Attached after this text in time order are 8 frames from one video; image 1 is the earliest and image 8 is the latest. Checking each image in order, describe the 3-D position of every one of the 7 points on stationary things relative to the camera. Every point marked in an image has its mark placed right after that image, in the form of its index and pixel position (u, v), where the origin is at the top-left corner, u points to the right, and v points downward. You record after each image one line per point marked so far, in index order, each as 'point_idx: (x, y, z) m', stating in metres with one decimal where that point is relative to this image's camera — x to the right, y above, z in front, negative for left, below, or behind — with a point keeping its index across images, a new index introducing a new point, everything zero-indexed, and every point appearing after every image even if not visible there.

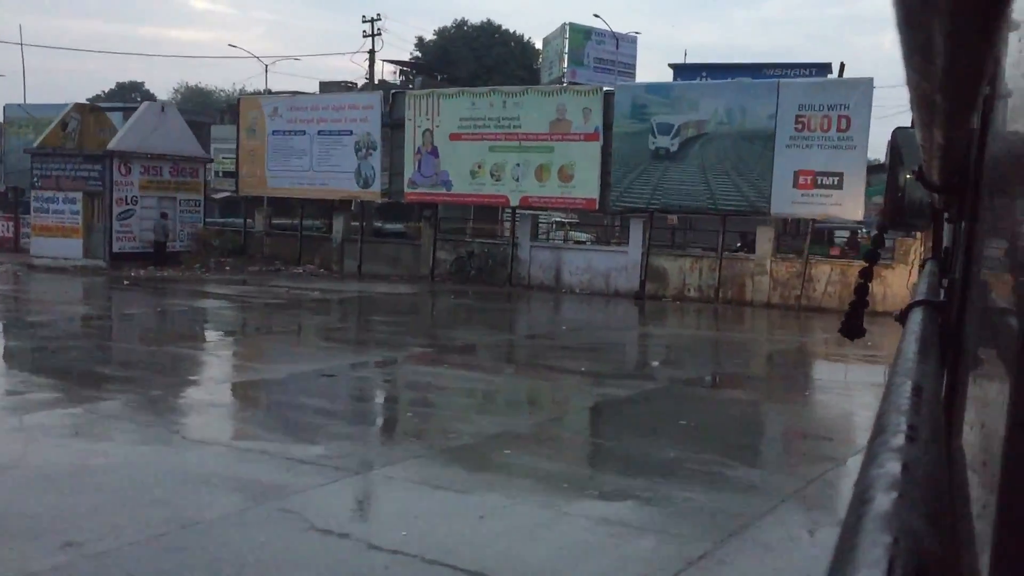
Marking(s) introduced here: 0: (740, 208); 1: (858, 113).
0: (+4.5, +1.6, +18.3) m
1: (+6.4, +3.3, +17.1) m
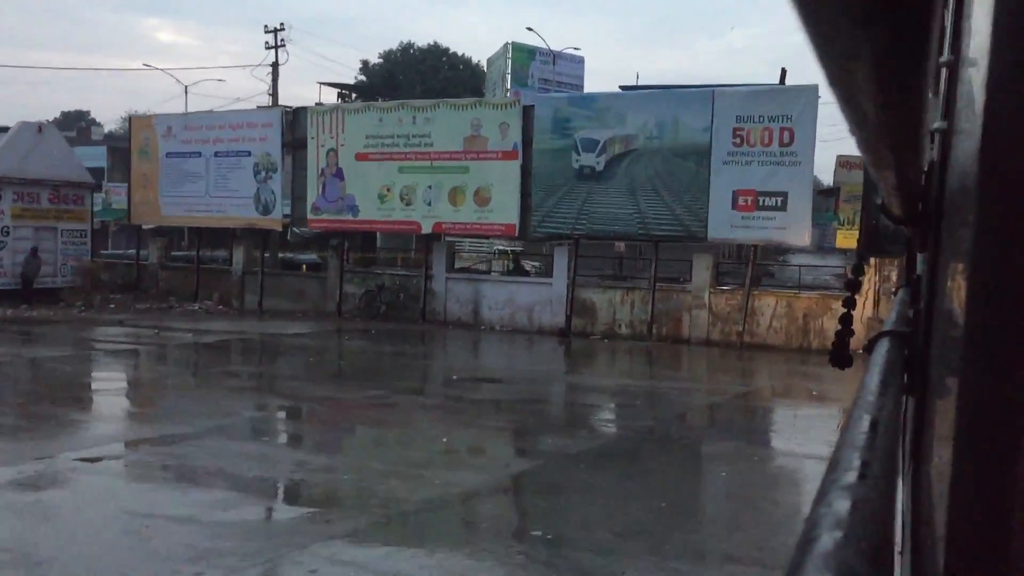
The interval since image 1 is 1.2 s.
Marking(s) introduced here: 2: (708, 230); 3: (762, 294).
0: (+2.8, +1.0, +16.2) m
1: (+4.8, +2.7, +15.2) m
2: (+3.4, +1.0, +16.0) m
3: (+4.3, -0.1, +15.9) m
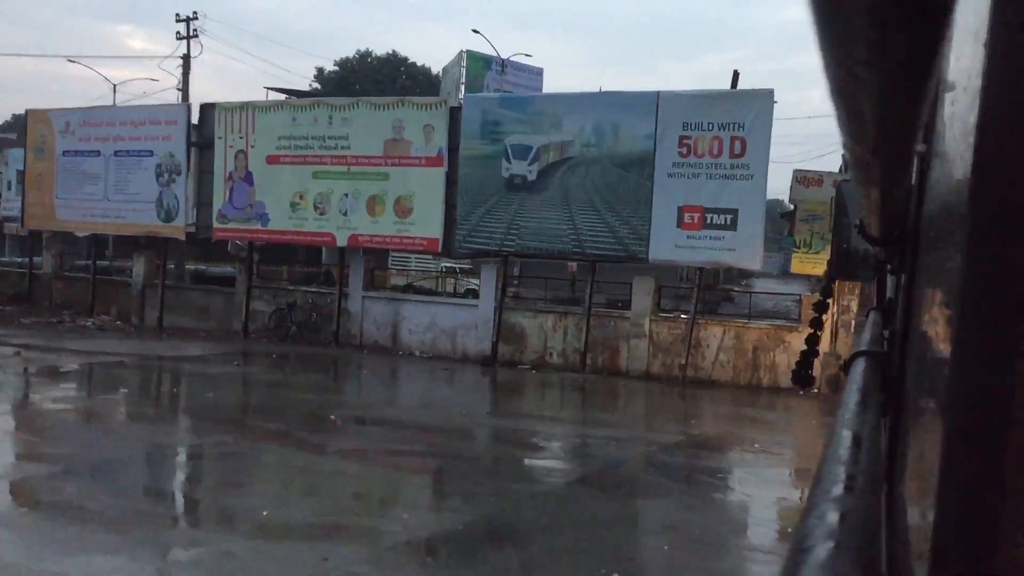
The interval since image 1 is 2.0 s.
0: (+1.6, +0.6, +14.4) m
1: (+3.6, +2.3, +13.5) m
2: (+2.1, +0.6, +14.2) m
3: (+3.0, -0.5, +14.2) m
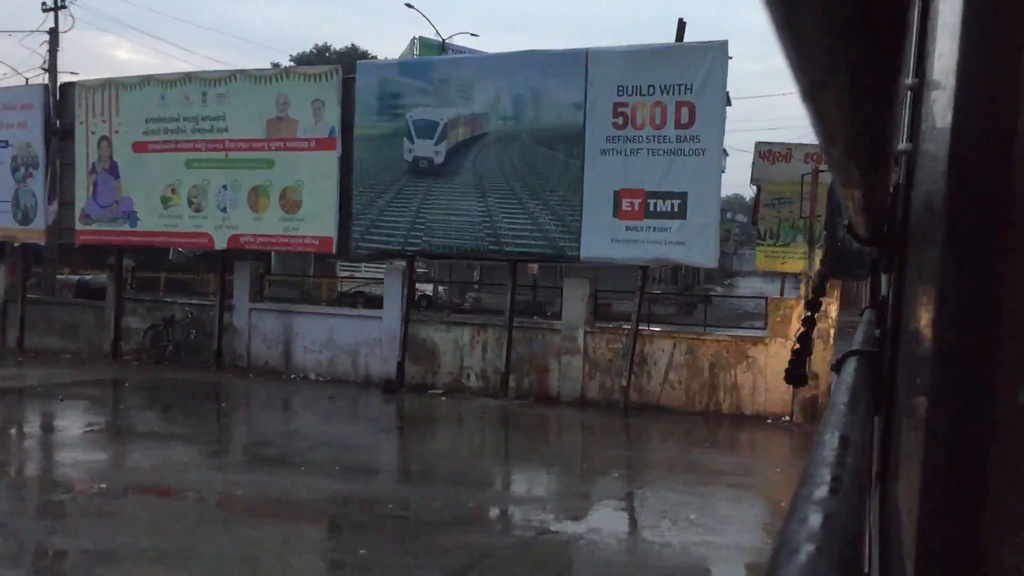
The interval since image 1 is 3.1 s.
0: (+0.3, +0.5, +11.7) m
1: (+2.3, +2.2, +10.8) m
2: (+0.8, +0.5, +11.5) m
3: (+1.8, -0.6, +11.4) m
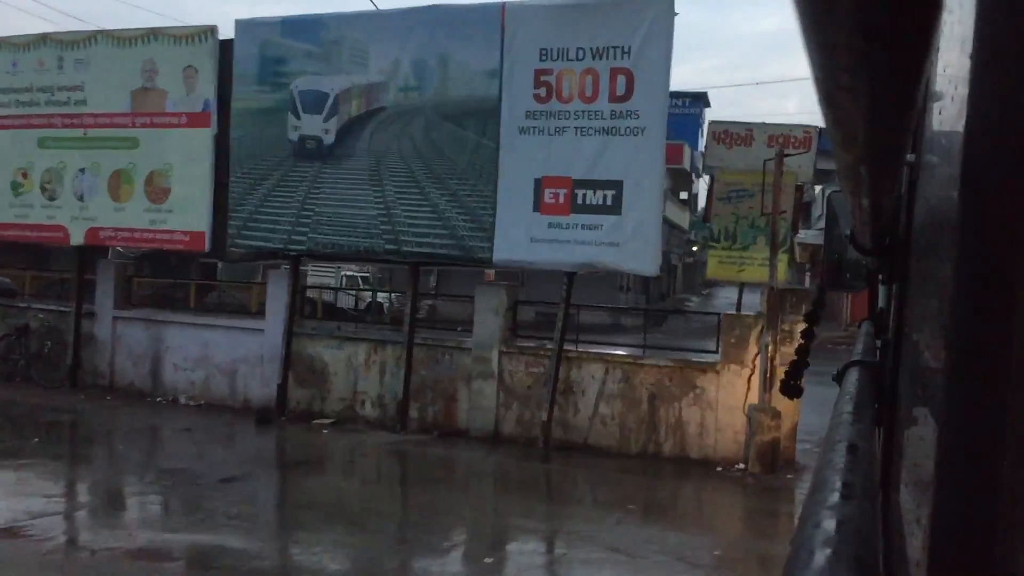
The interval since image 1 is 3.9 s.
0: (-0.7, +0.4, +9.5) m
1: (+1.3, +2.1, +8.7) m
2: (-0.2, +0.4, +9.3) m
3: (+0.7, -0.7, +9.3) m
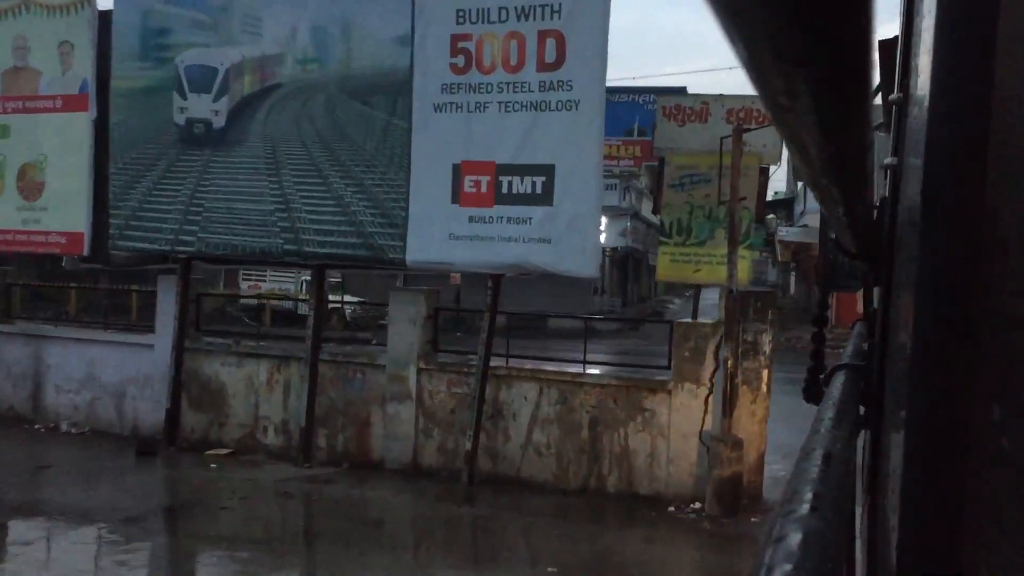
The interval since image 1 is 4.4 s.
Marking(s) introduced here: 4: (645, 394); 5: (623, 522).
0: (-1.5, +0.3, +8.1) m
1: (+0.6, +2.1, +7.3) m
2: (-0.9, +0.3, +7.9) m
3: (0.0, -0.7, +7.8) m
4: (+1.1, -0.8, +7.4) m
5: (+0.8, -1.8, +7.0) m
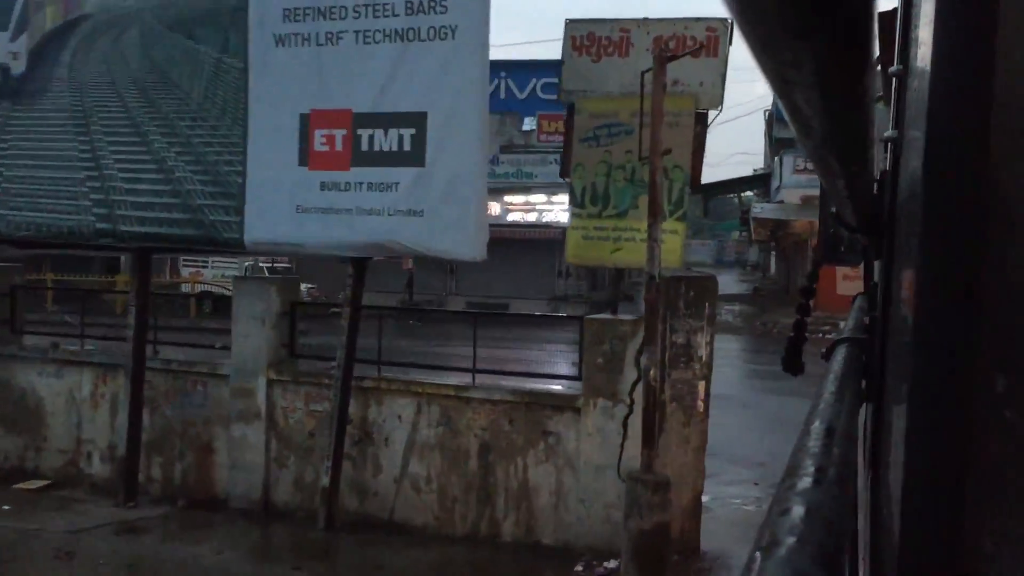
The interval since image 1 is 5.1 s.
0: (-2.3, +0.4, +6.2) m
1: (-0.3, +2.1, +5.4) m
2: (-1.8, +0.4, +6.1) m
3: (-0.8, -0.6, +6.1) m
4: (+0.2, -0.8, +5.6) m
5: (0.0, -1.7, +5.2) m
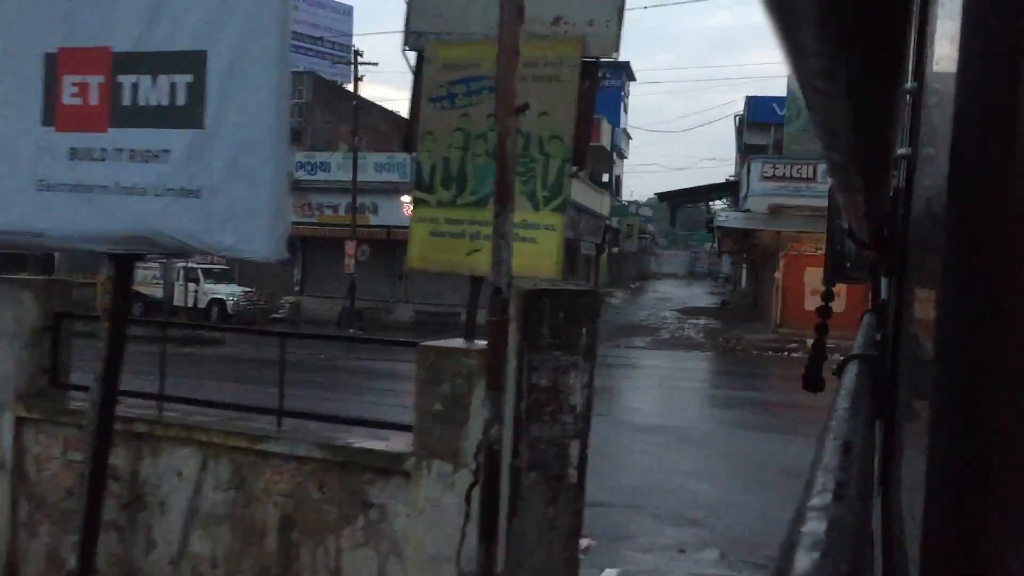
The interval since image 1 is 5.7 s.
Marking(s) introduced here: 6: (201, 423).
0: (-3.2, +0.4, +4.6) m
1: (-1.1, +2.1, +3.8) m
2: (-2.6, +0.4, +4.4) m
3: (-1.7, -0.7, +4.4) m
4: (-0.6, -0.8, +4.0) m
5: (-0.9, -1.8, +3.6) m
6: (-1.5, -0.6, +4.4) m
